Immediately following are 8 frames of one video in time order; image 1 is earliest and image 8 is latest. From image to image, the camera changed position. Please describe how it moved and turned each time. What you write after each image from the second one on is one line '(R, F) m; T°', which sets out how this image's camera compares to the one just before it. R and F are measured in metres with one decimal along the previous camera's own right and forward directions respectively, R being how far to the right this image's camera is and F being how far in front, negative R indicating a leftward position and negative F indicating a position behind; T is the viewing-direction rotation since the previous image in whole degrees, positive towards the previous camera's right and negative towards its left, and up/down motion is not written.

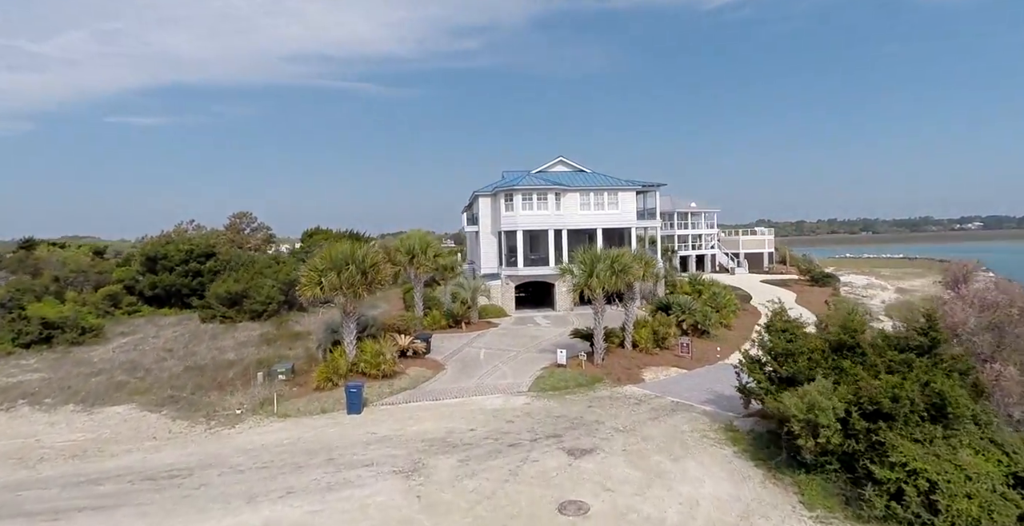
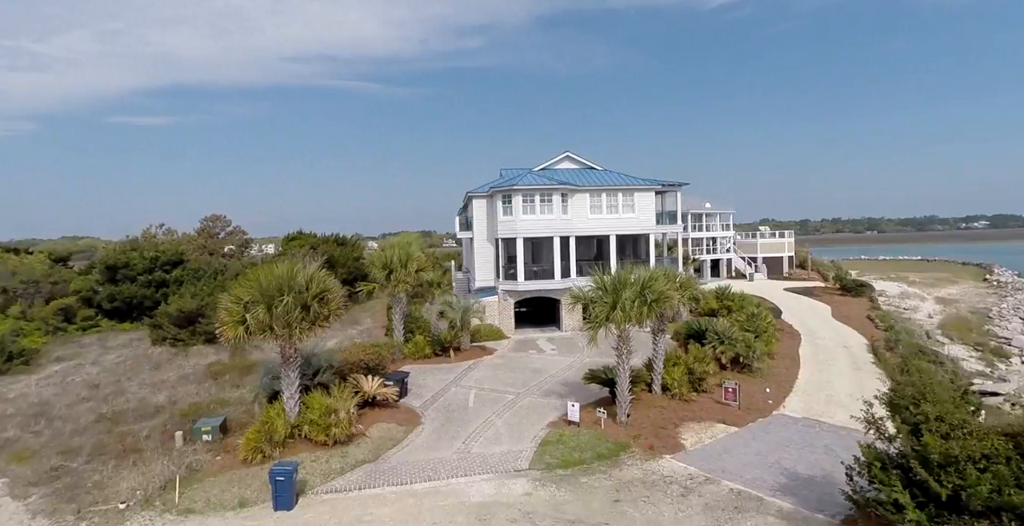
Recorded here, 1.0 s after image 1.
(+0.2, +5.2) m; 0°
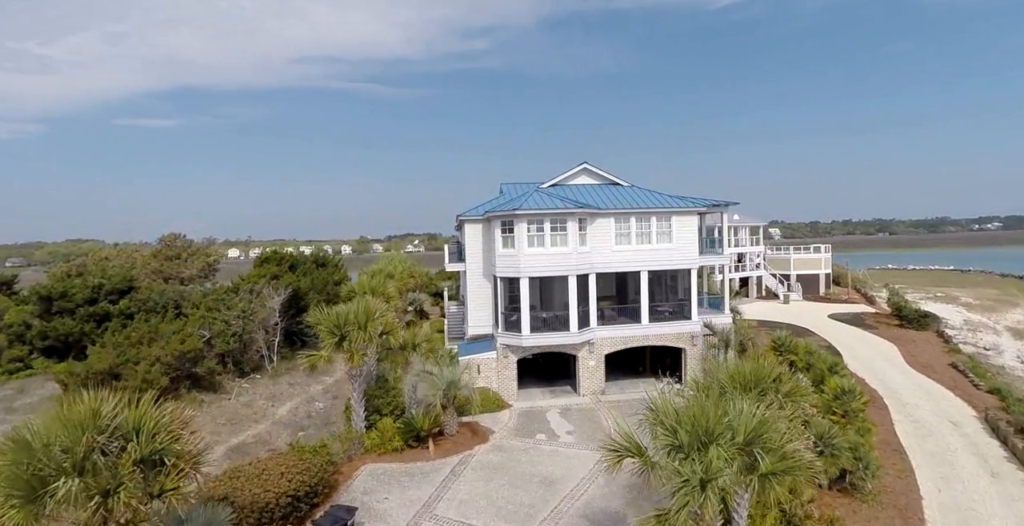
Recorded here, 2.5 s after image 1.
(+0.2, +6.9) m; -1°
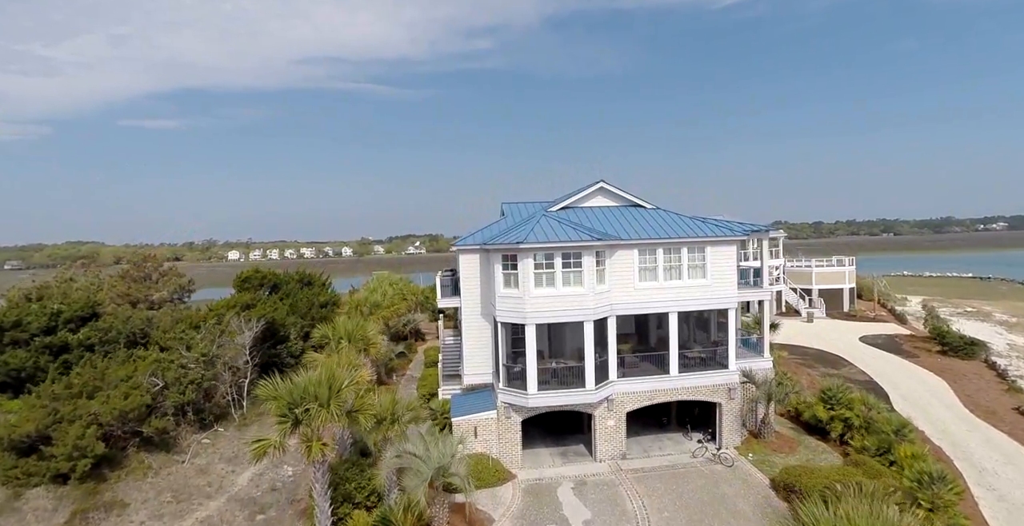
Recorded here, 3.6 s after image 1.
(0.0, +3.9) m; 0°
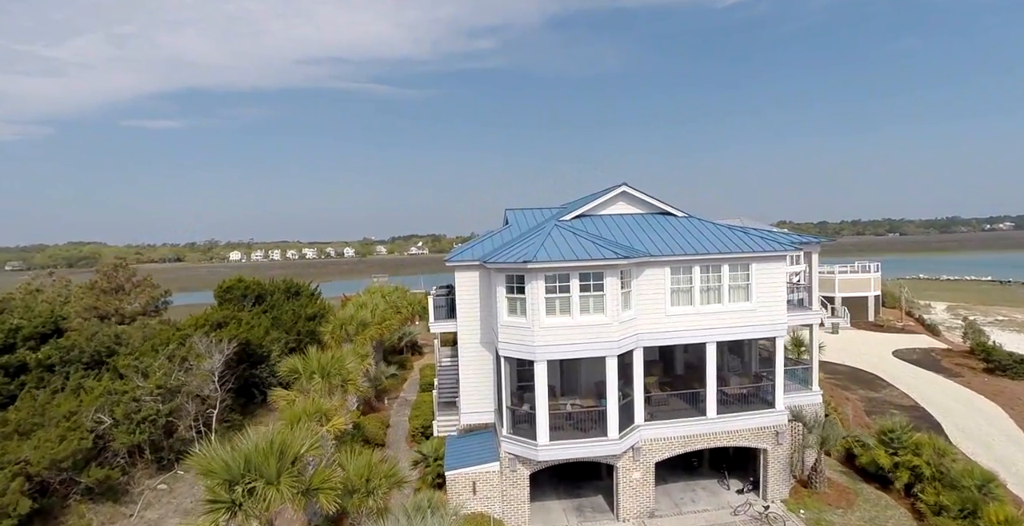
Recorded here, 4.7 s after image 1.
(-0.1, +3.4) m; 0°
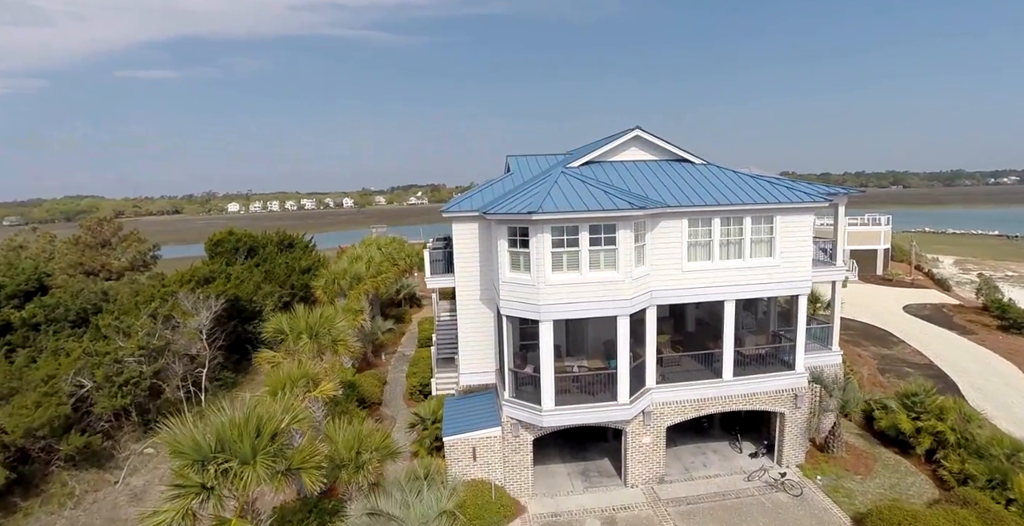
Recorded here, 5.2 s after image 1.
(-0.1, +1.5) m; 0°
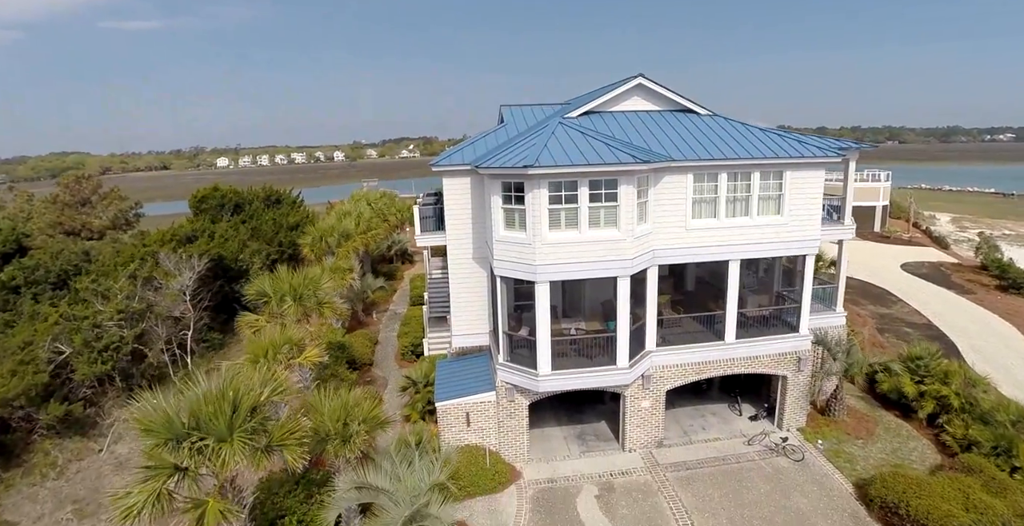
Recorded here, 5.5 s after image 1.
(0.0, +0.9) m; +1°
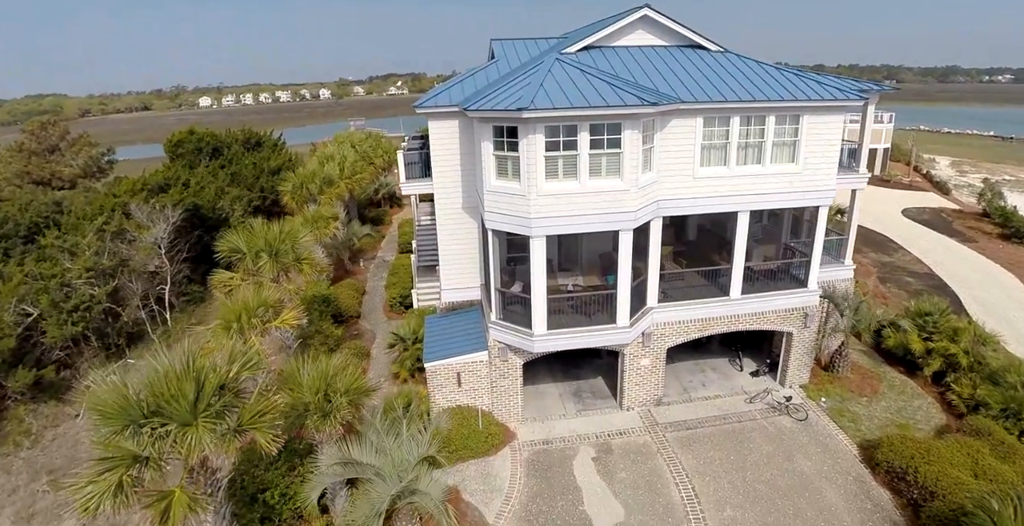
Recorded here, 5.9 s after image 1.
(0.0, +1.1) m; +1°
